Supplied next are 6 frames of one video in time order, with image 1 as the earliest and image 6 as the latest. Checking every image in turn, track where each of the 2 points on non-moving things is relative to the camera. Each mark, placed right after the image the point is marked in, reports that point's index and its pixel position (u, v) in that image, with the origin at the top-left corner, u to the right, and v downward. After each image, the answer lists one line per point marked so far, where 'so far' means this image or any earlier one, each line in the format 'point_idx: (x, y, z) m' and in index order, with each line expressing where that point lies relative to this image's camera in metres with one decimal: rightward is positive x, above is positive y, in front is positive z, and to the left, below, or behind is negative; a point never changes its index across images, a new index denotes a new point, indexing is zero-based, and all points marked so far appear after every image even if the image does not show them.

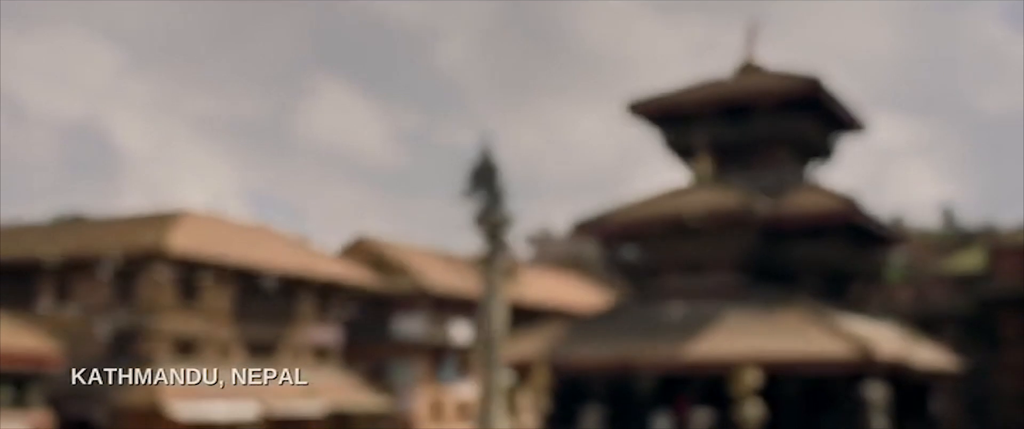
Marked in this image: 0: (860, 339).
0: (+7.4, -2.6, +19.9) m
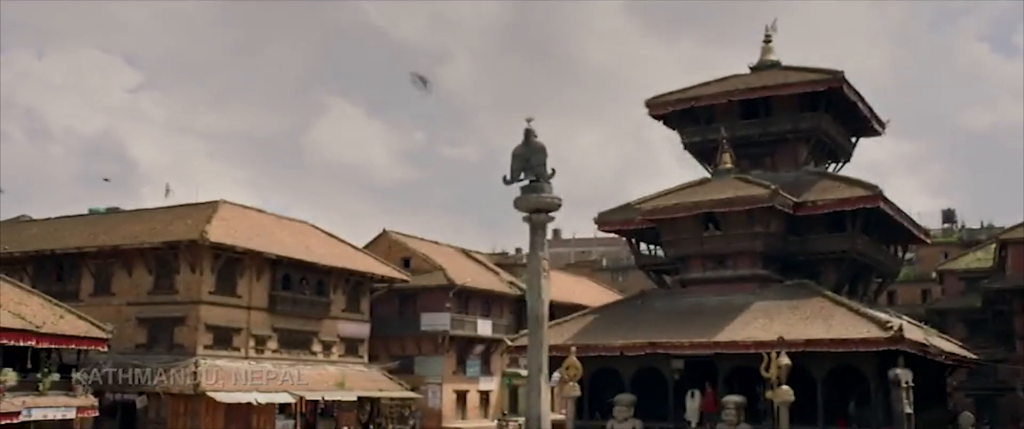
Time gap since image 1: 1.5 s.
0: (+8.1, -2.4, +20.6) m
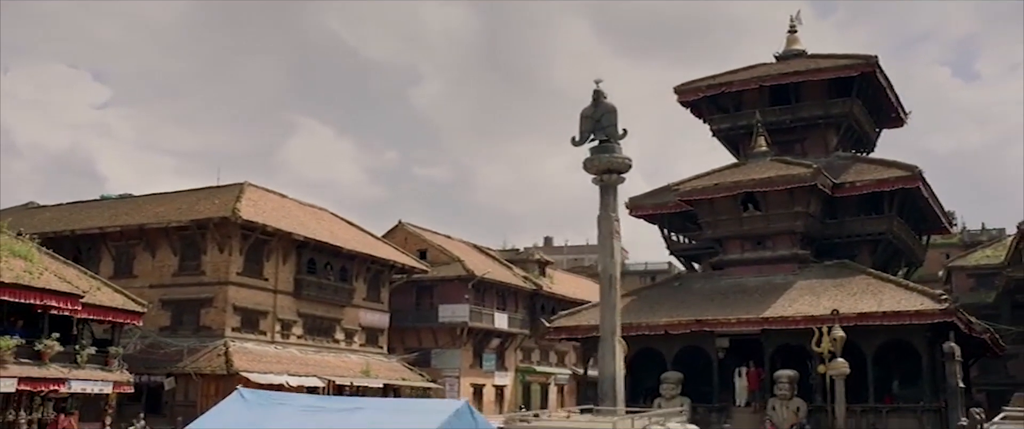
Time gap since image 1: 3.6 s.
0: (+9.3, -1.8, +20.6) m
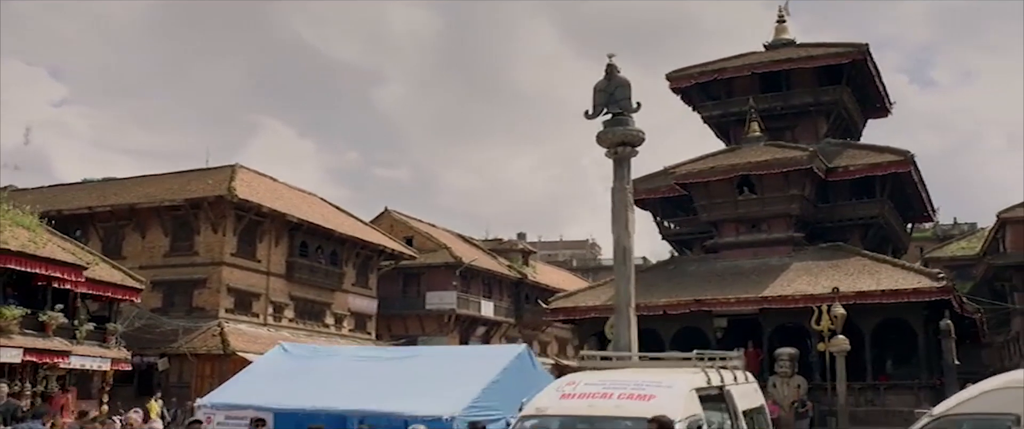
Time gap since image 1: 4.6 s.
0: (+9.4, -1.3, +20.9) m
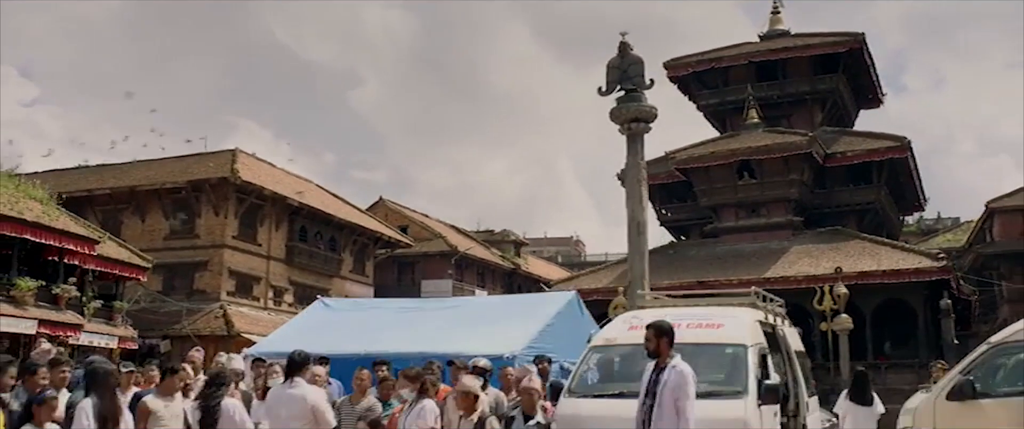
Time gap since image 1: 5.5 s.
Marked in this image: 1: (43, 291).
0: (+9.5, -0.9, +21.3) m
1: (-8.5, -1.4, +17.0) m
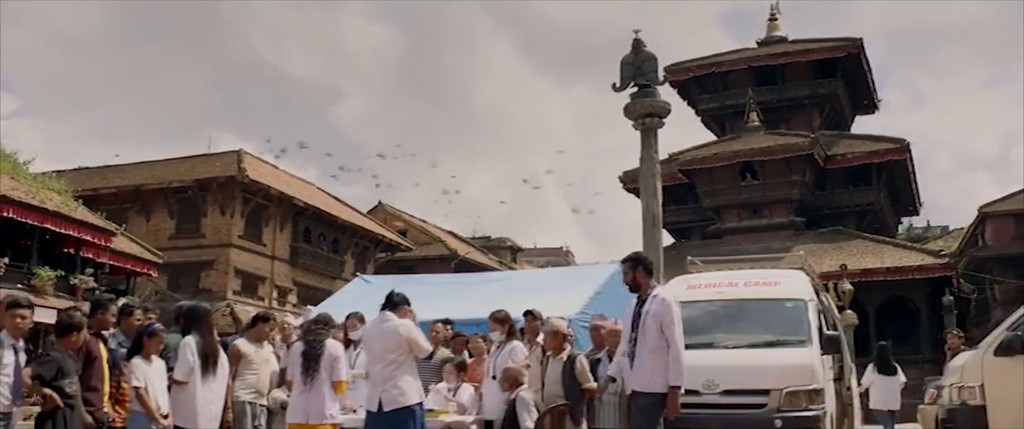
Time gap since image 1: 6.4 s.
0: (+9.8, -0.9, +21.7) m
1: (-8.2, -1.2, +17.0) m
